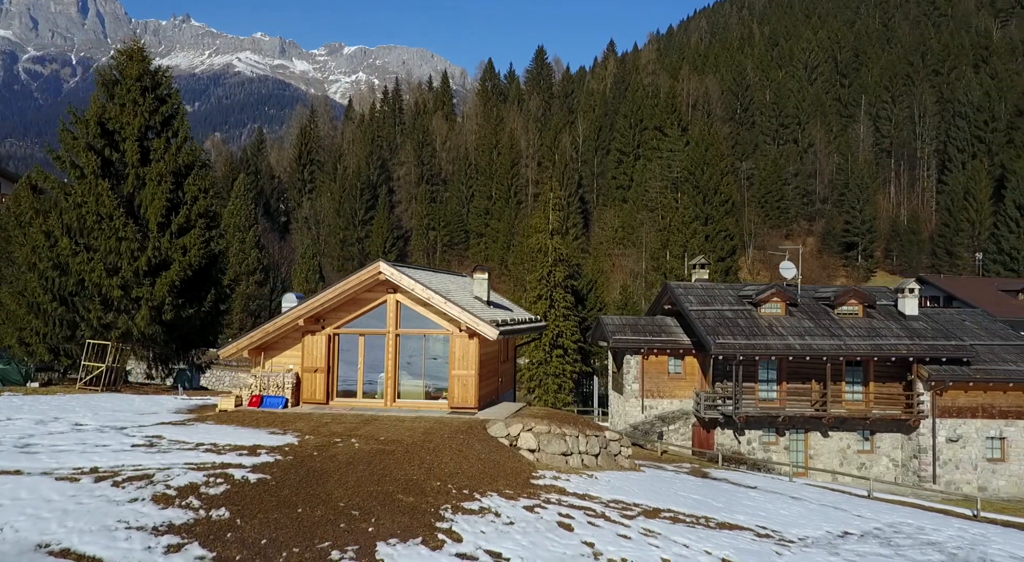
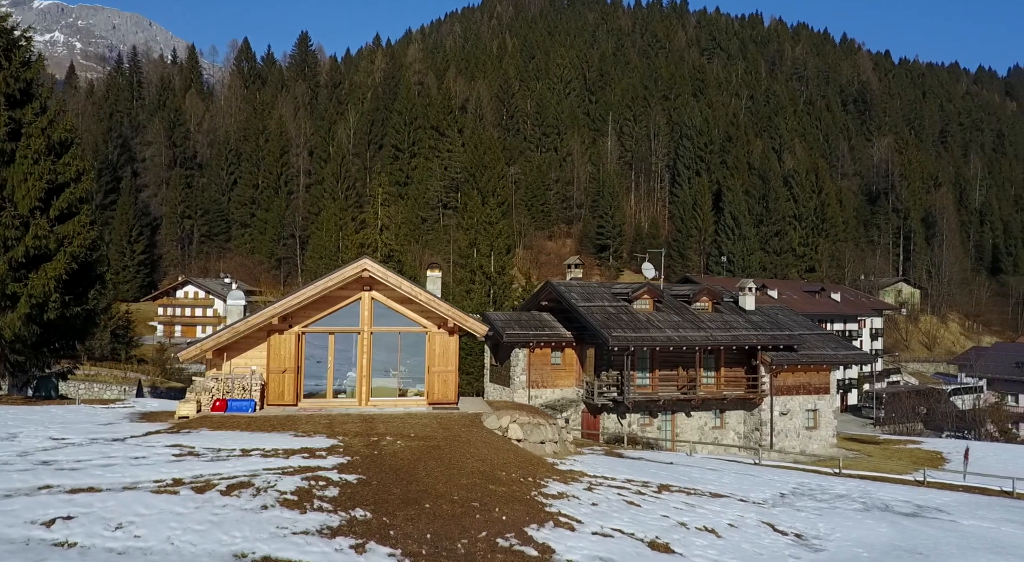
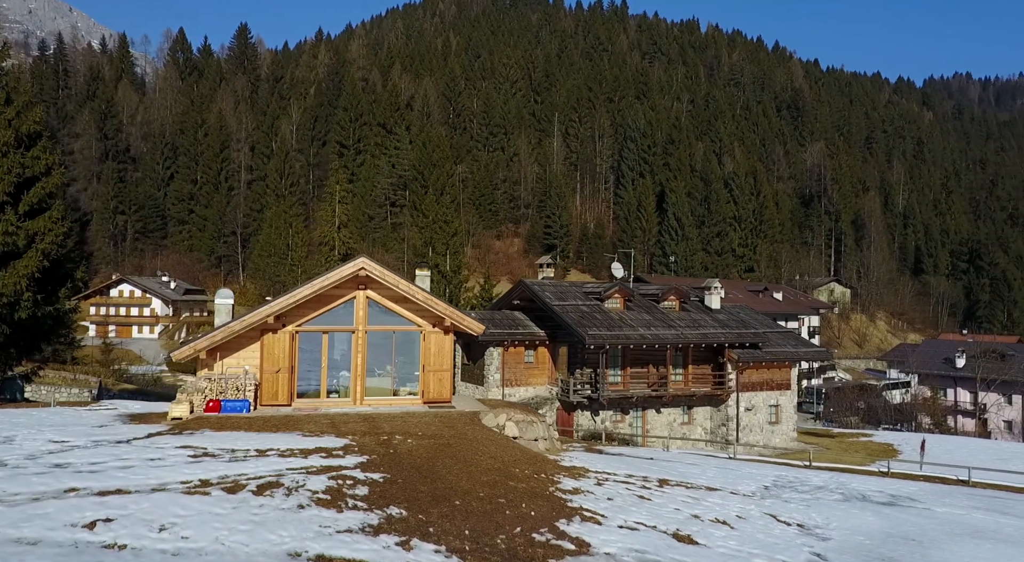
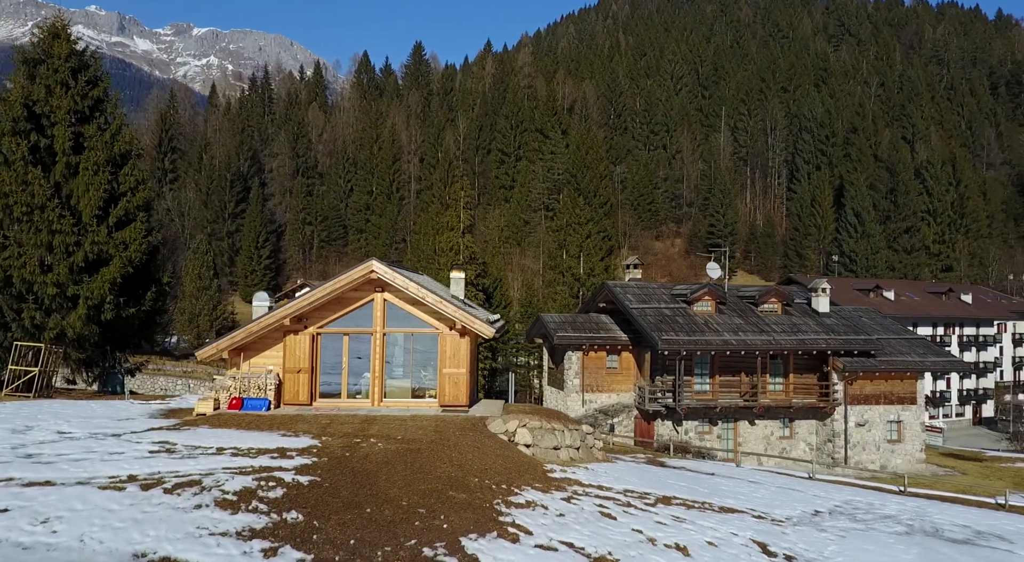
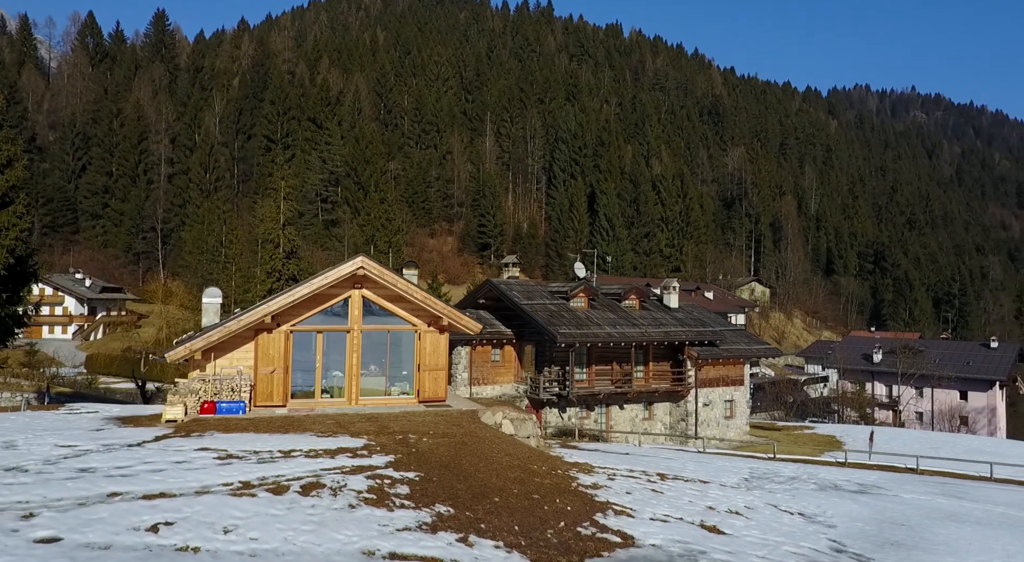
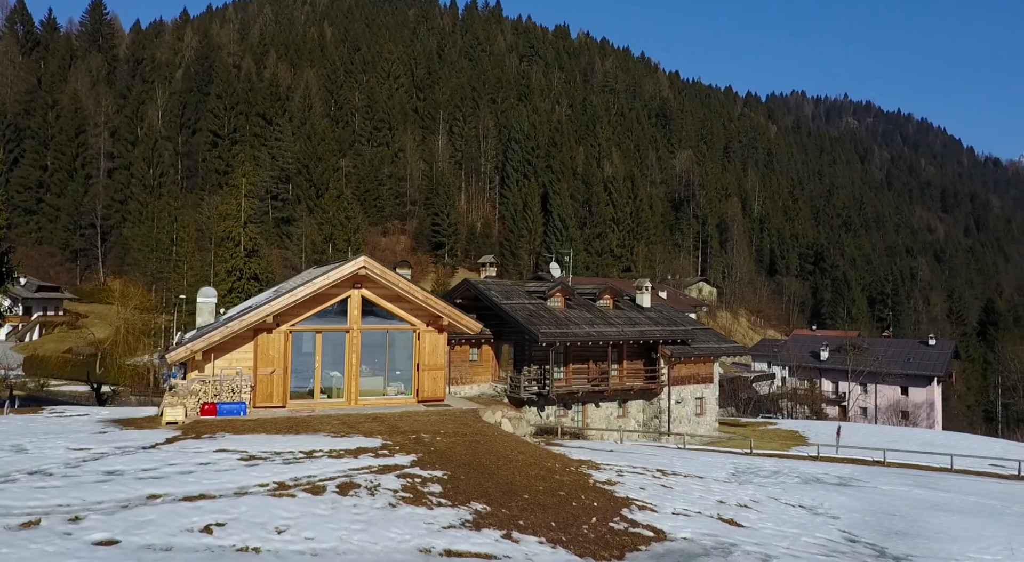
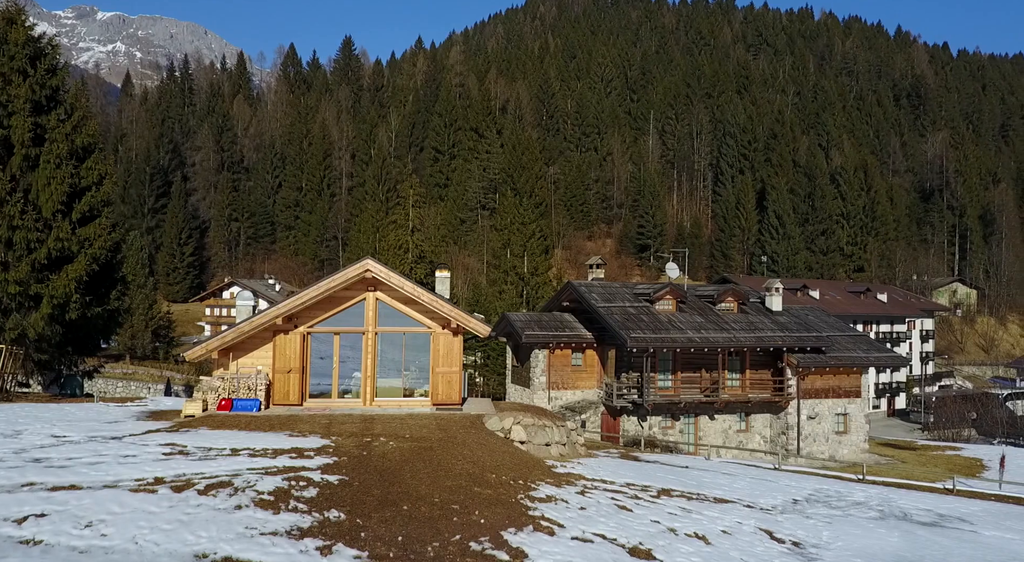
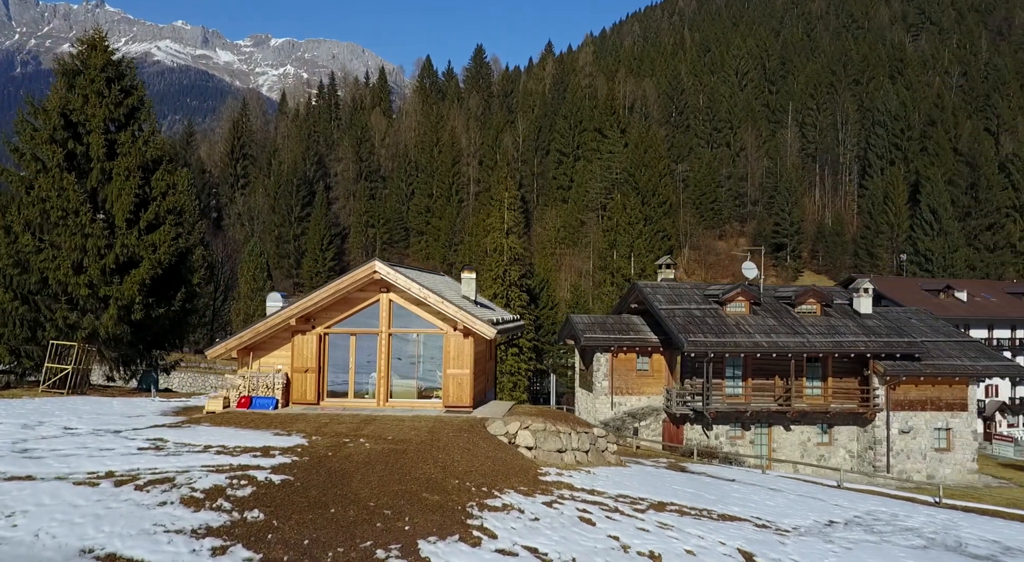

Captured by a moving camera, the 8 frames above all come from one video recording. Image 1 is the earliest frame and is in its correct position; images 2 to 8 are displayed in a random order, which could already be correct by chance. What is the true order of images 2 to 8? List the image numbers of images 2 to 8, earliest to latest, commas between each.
8, 4, 7, 2, 3, 5, 6
